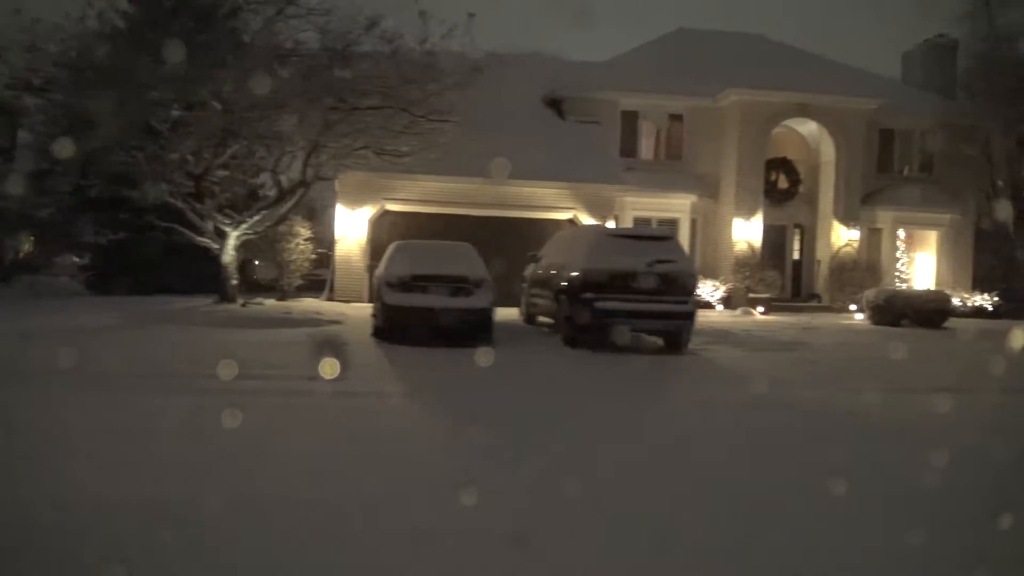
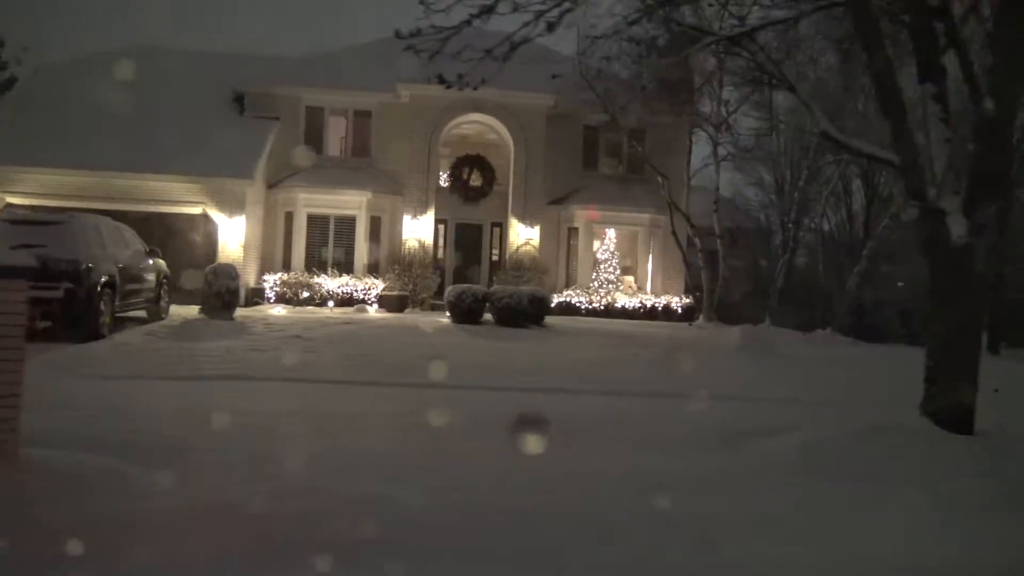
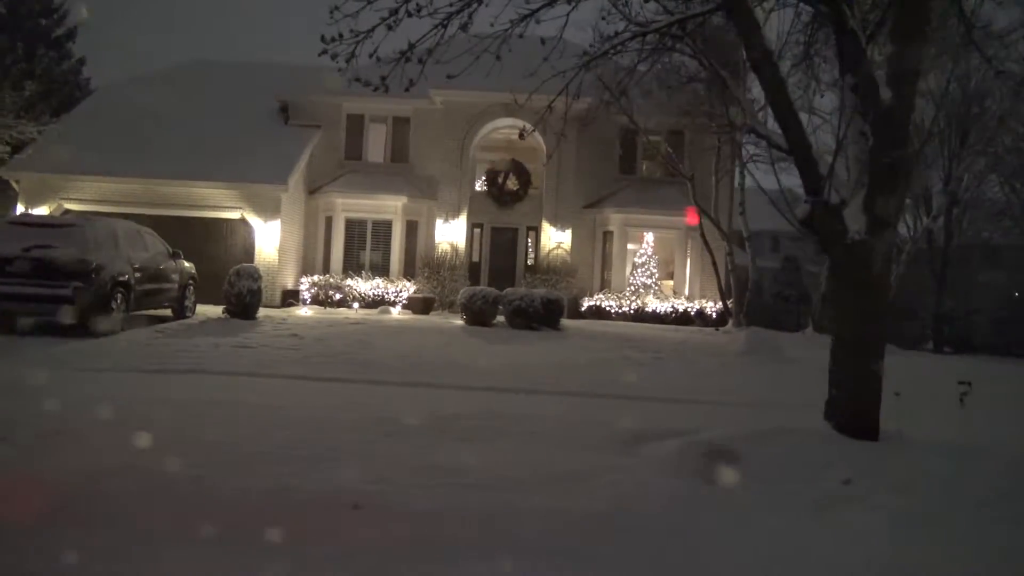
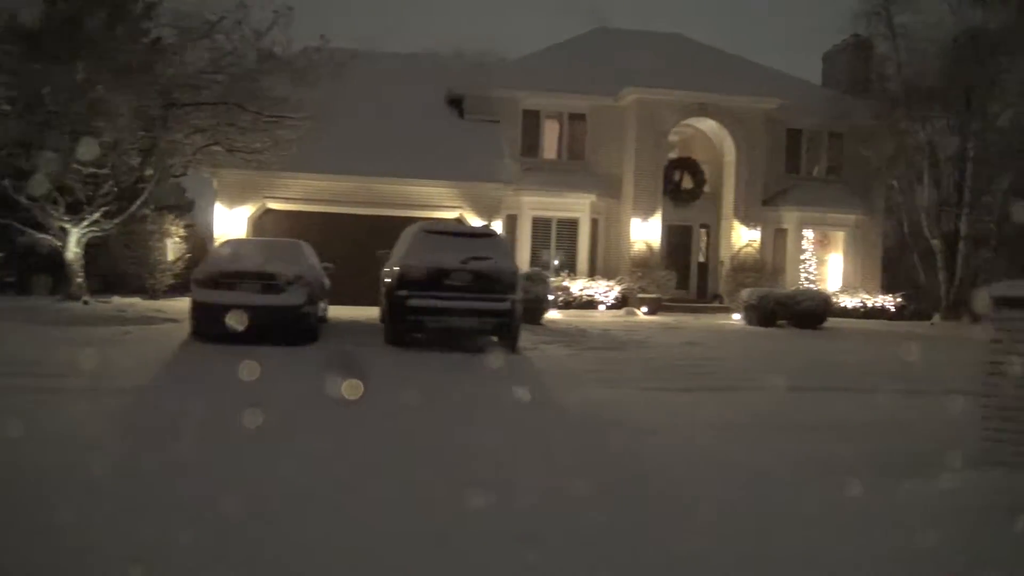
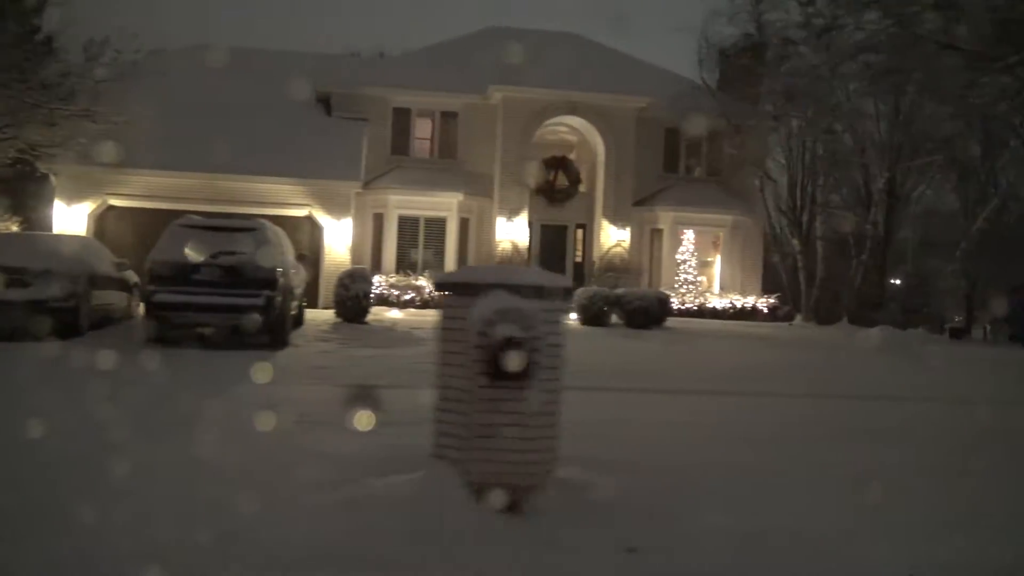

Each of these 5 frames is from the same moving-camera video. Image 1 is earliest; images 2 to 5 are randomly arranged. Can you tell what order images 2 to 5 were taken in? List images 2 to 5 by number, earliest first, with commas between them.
4, 5, 2, 3
